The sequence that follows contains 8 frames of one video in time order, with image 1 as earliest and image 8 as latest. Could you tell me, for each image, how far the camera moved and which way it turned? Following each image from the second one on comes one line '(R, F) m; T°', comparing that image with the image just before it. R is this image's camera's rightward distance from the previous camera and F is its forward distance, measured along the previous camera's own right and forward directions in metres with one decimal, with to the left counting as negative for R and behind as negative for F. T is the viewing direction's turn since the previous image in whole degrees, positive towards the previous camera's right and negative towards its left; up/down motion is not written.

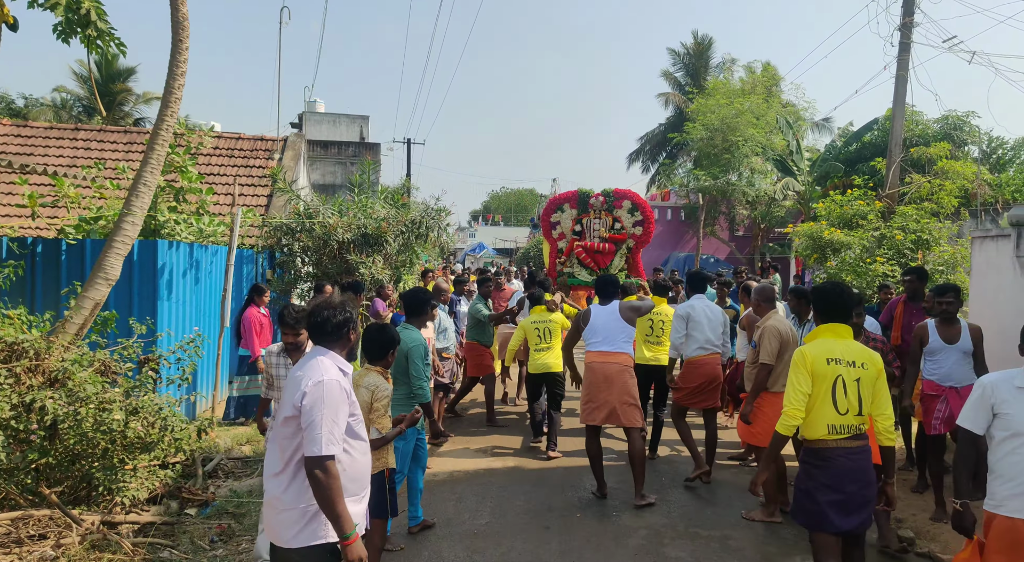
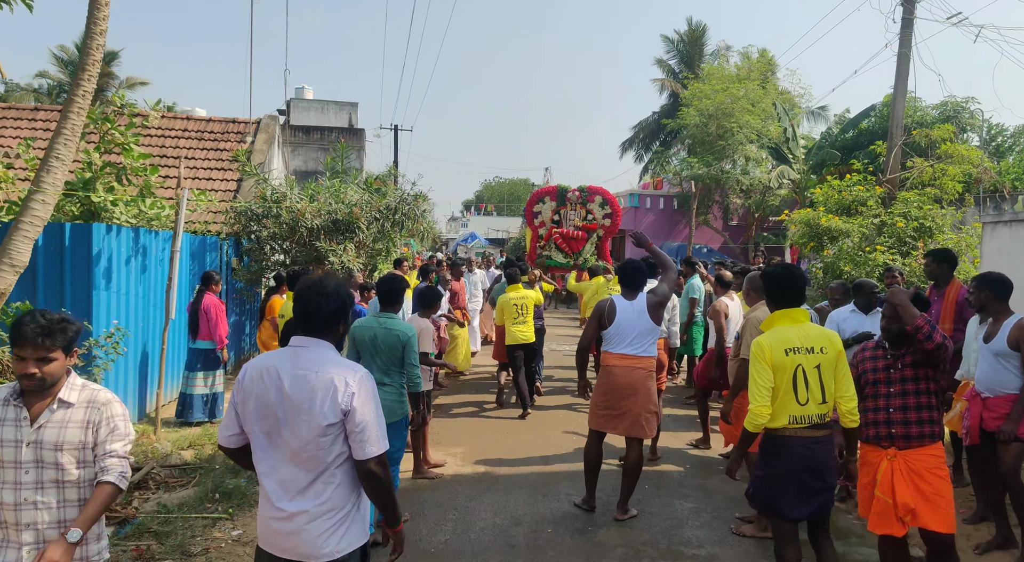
(+0.2, +0.6) m; 0°
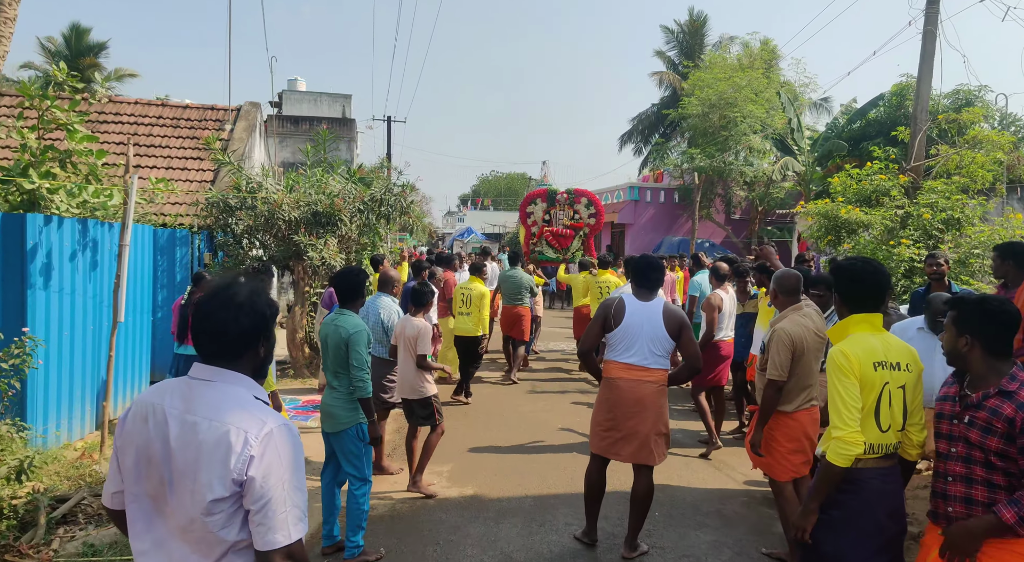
(0.0, +0.7) m; 0°
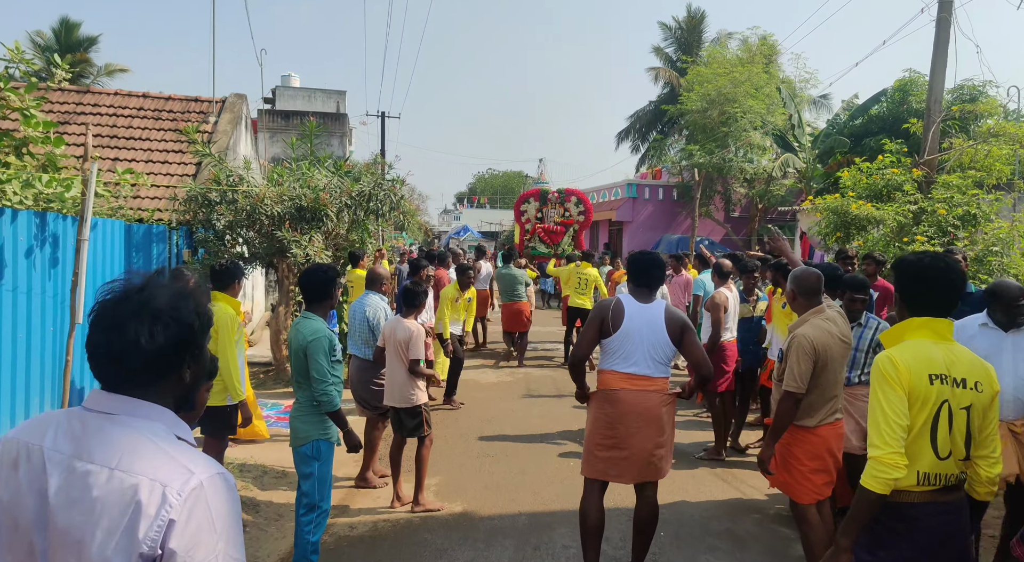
(0.0, +0.4) m; 0°
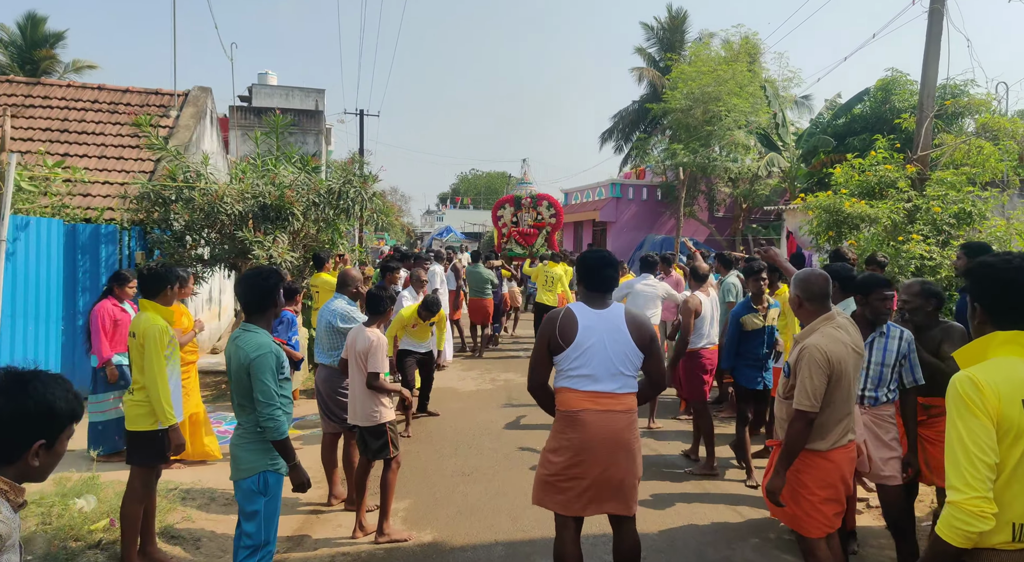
(+0.1, +0.5) m; +1°
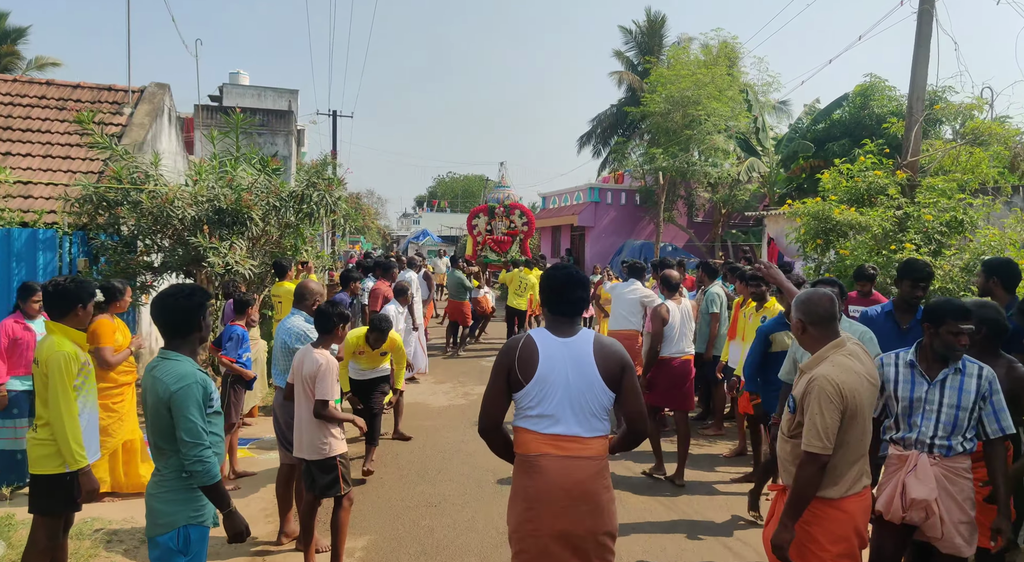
(+0.1, +0.5) m; +2°
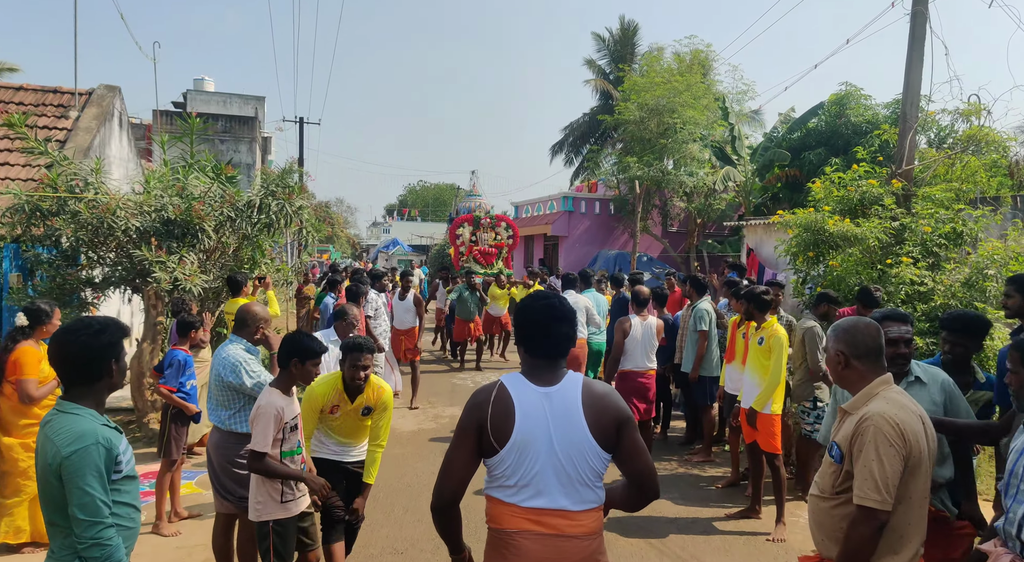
(0.0, +0.5) m; +2°
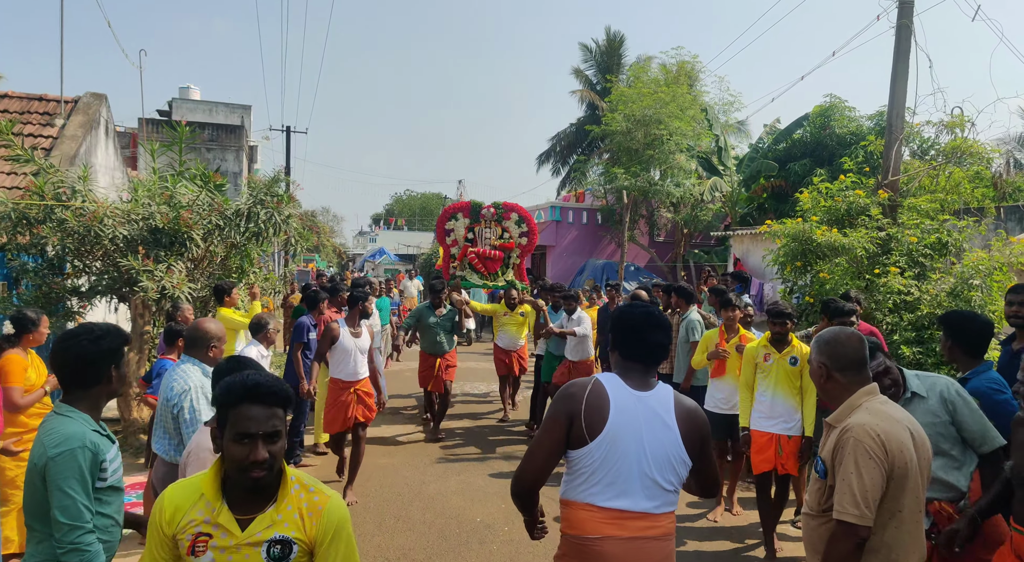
(0.0, 0.0) m; +1°
